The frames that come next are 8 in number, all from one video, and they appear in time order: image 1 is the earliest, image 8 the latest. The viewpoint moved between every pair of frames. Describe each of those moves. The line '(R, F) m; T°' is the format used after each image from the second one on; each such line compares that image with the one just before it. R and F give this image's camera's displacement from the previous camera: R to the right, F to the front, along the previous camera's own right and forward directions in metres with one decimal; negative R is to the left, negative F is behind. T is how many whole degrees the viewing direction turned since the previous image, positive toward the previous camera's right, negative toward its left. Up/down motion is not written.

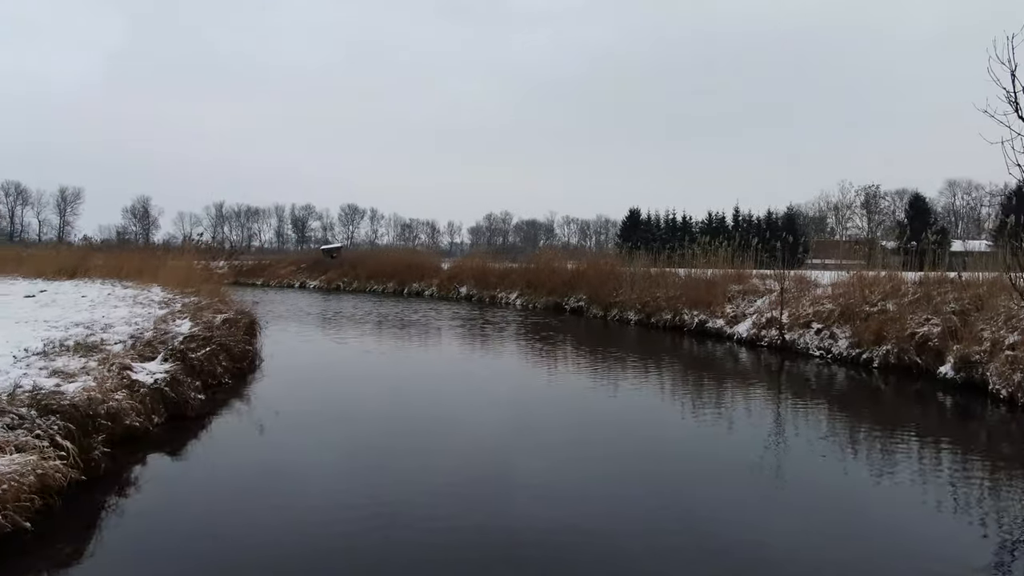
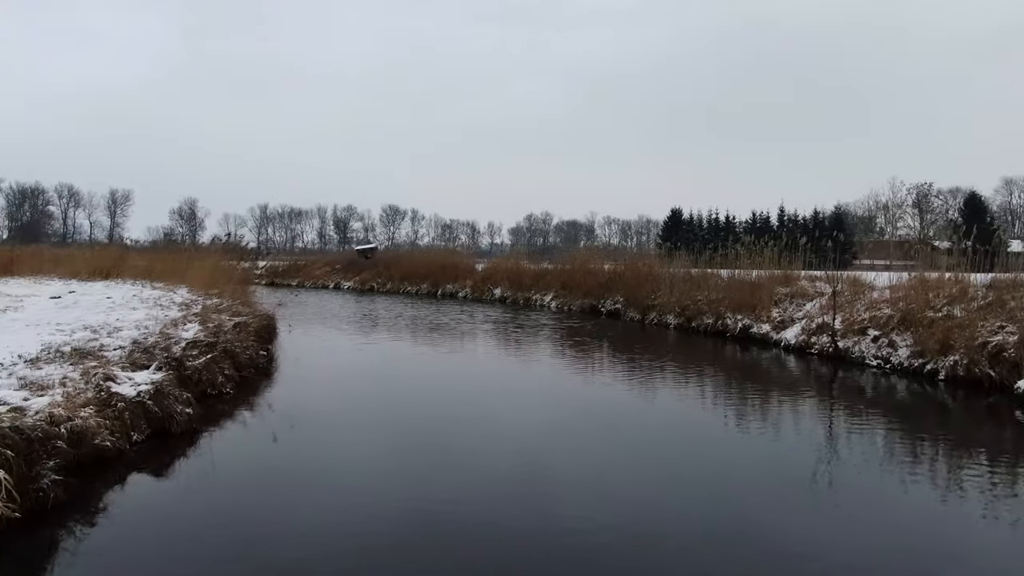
(+0.2, +0.8) m; -3°
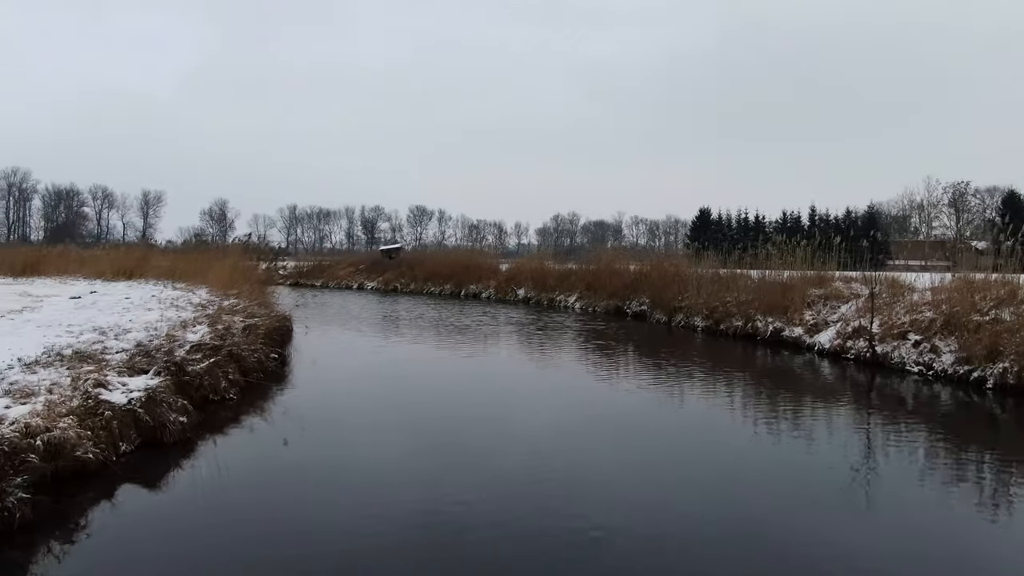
(+0.1, +0.5) m; -2°
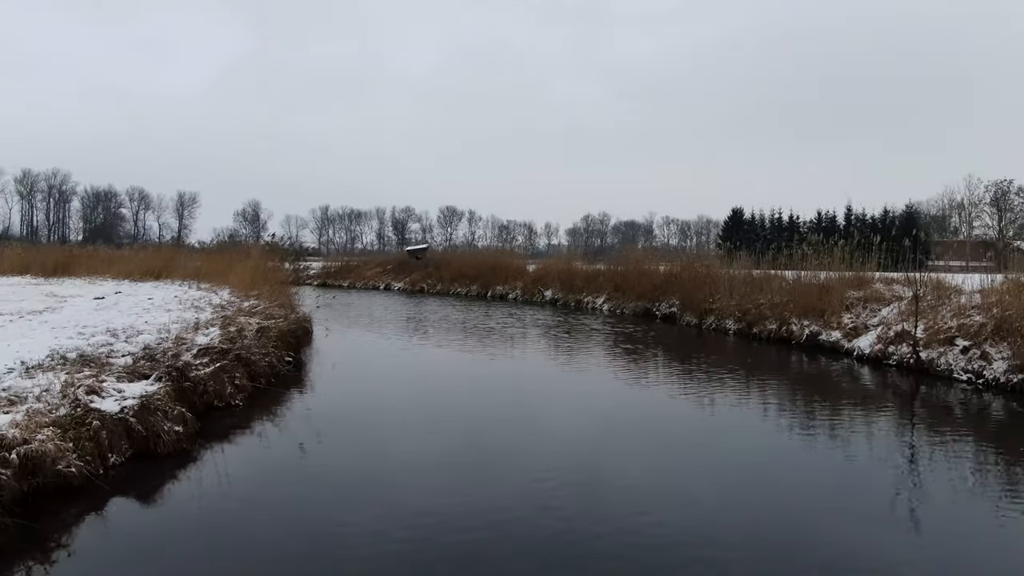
(+0.1, +0.4) m; -3°
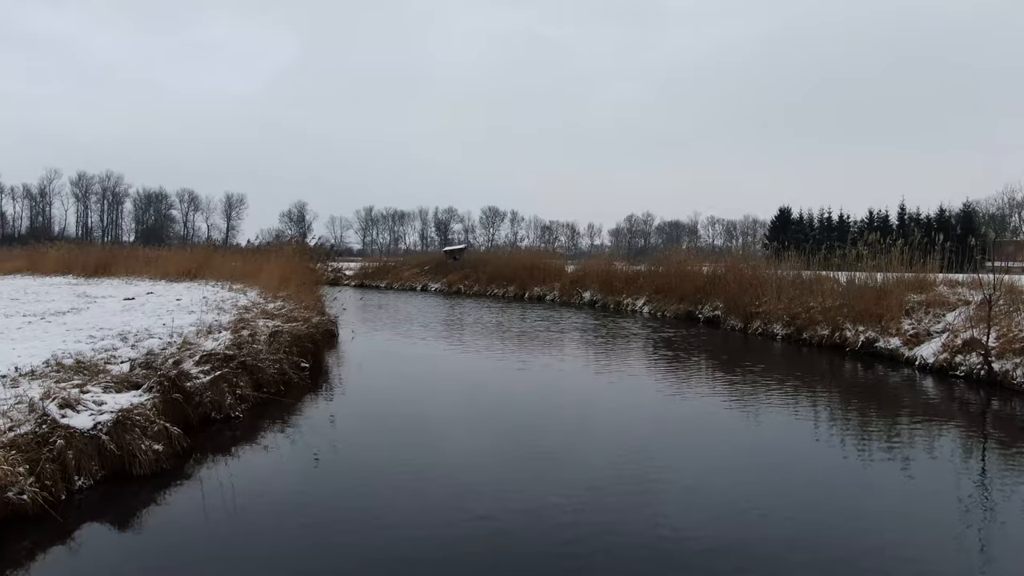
(+0.2, +0.7) m; -4°
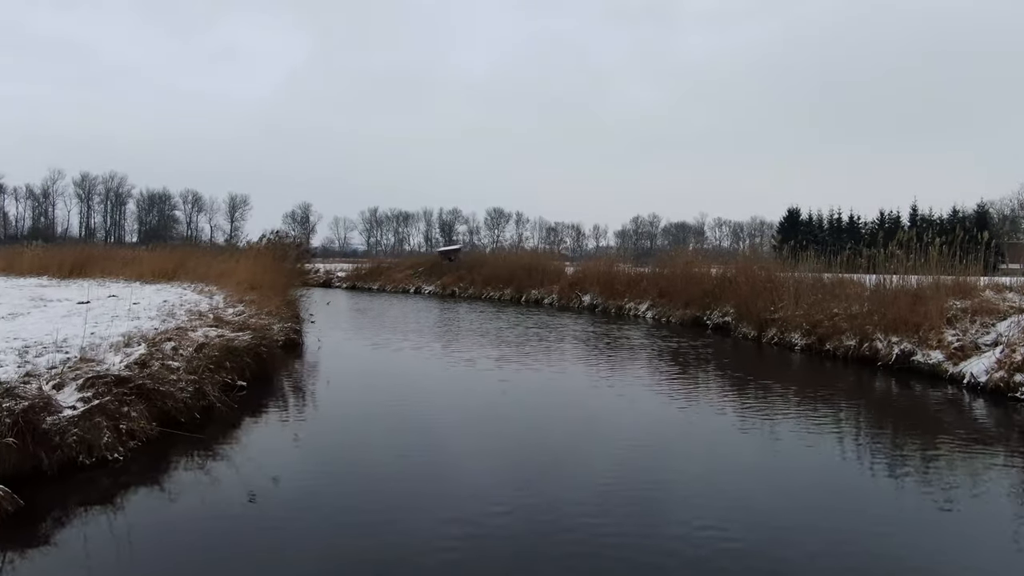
(+0.4, +1.5) m; -1°
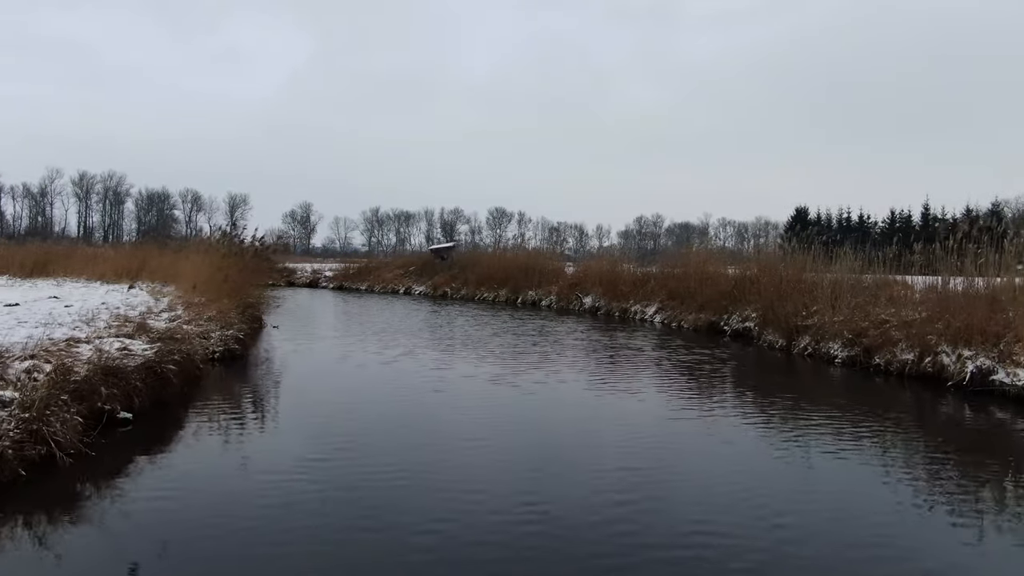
(+0.3, +2.0) m; 0°
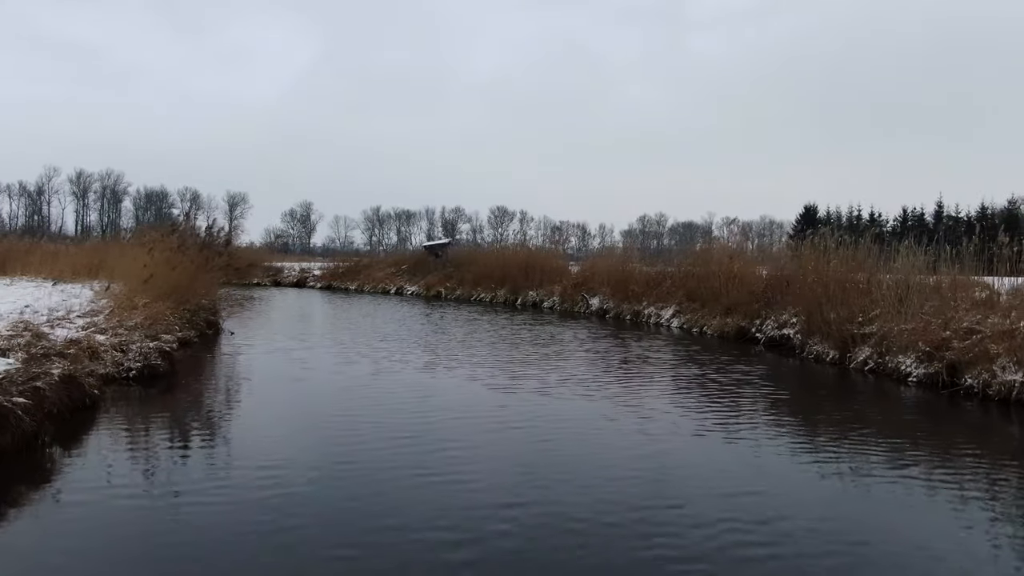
(+0.1, +2.0) m; 0°
